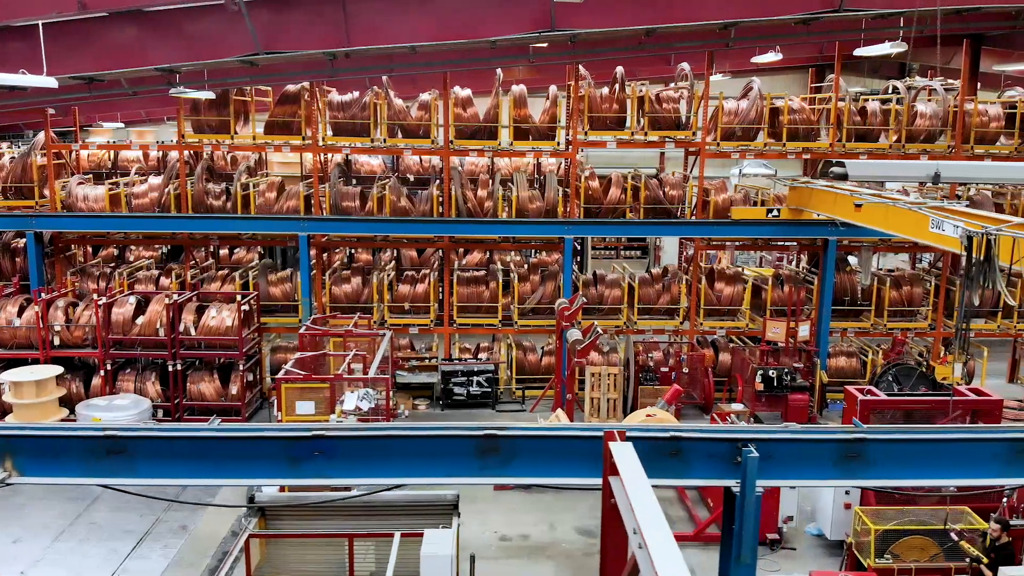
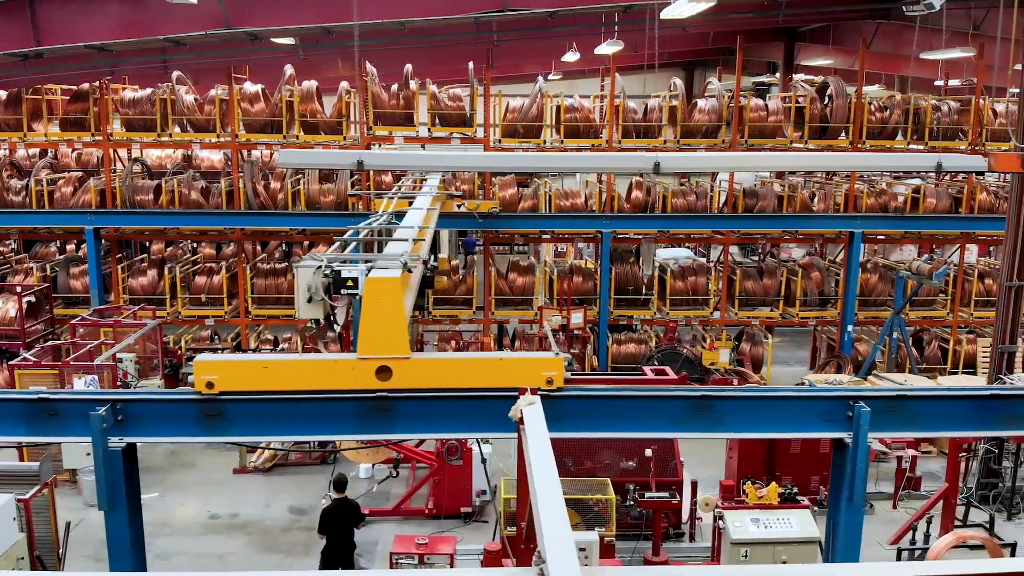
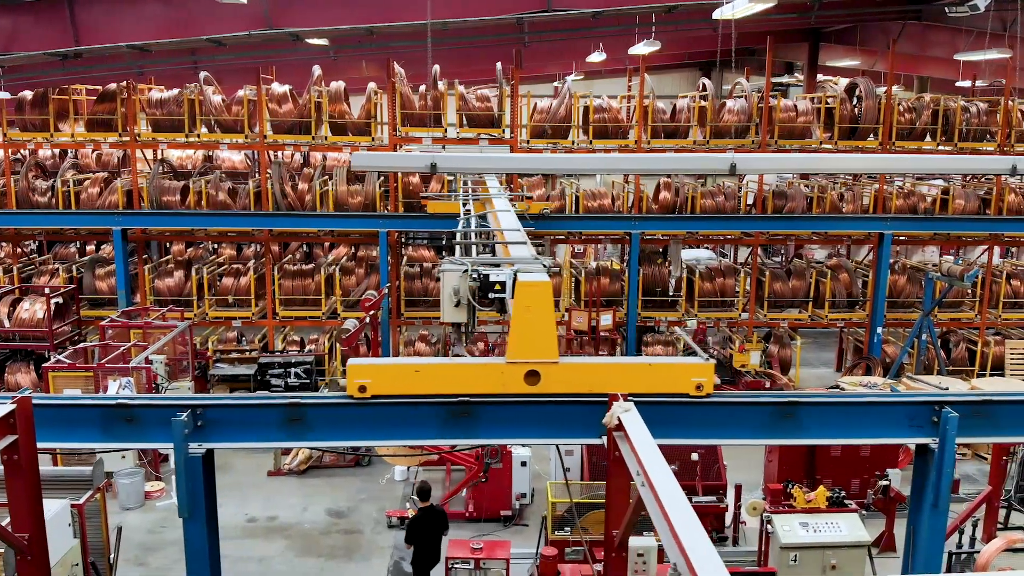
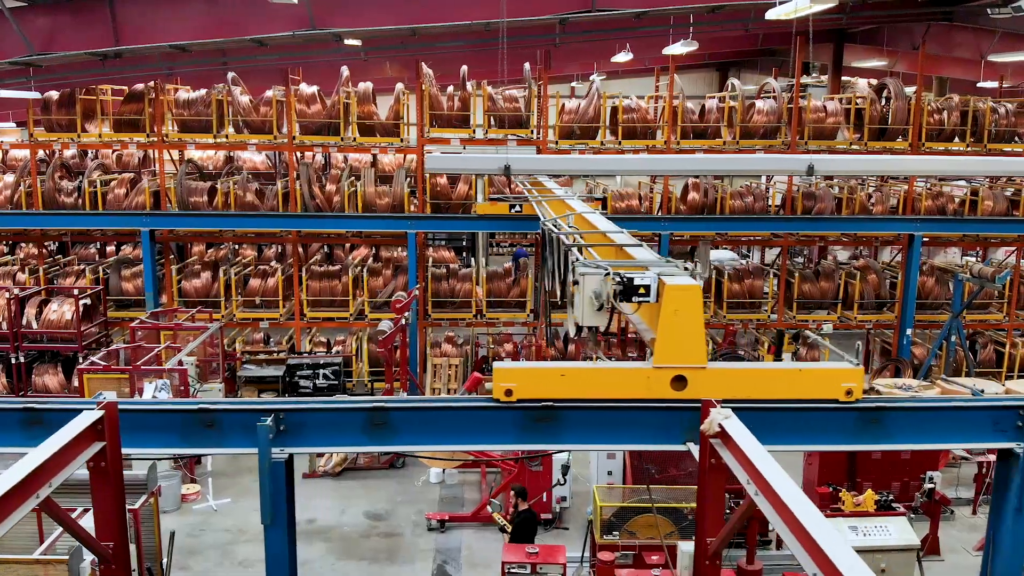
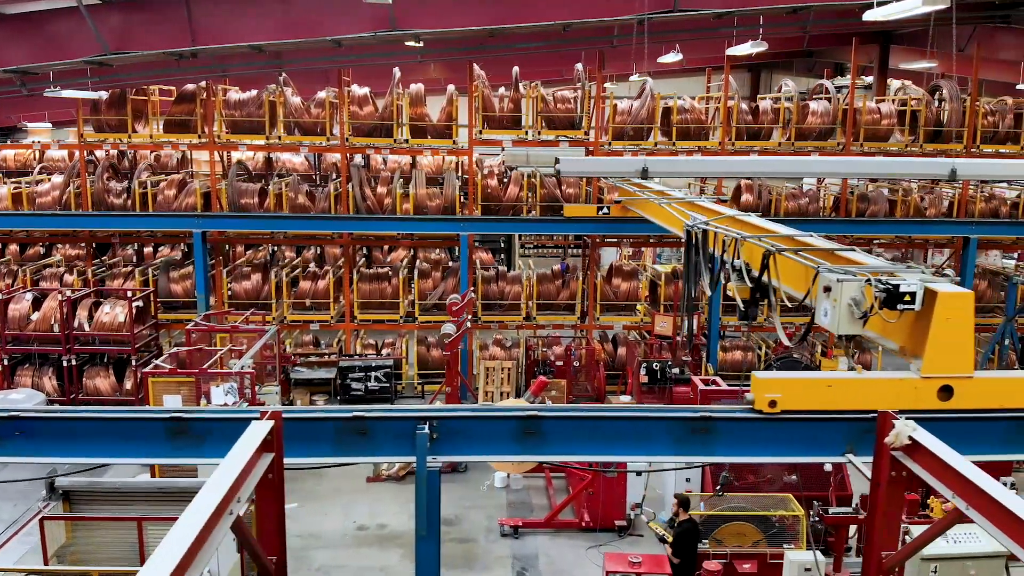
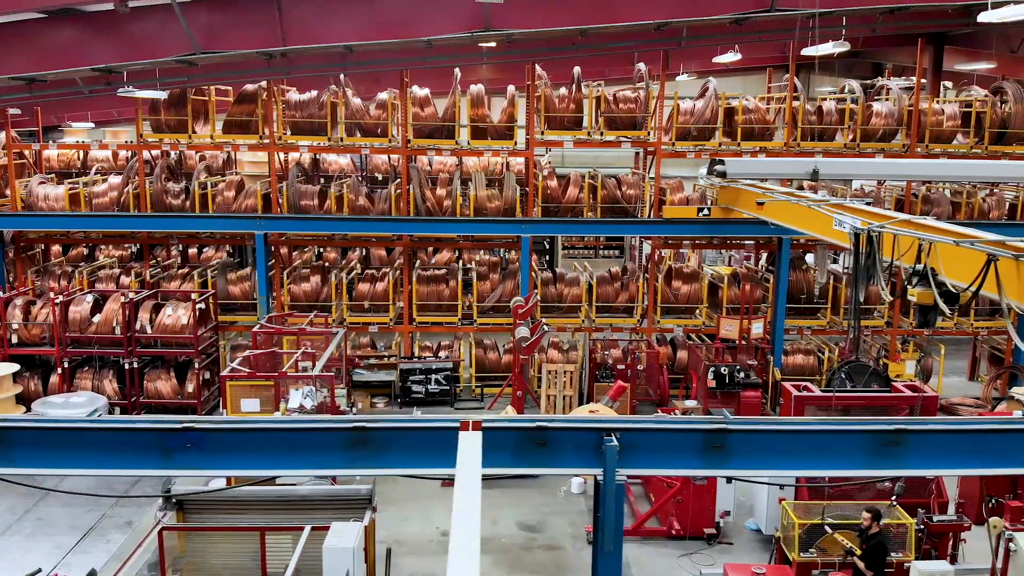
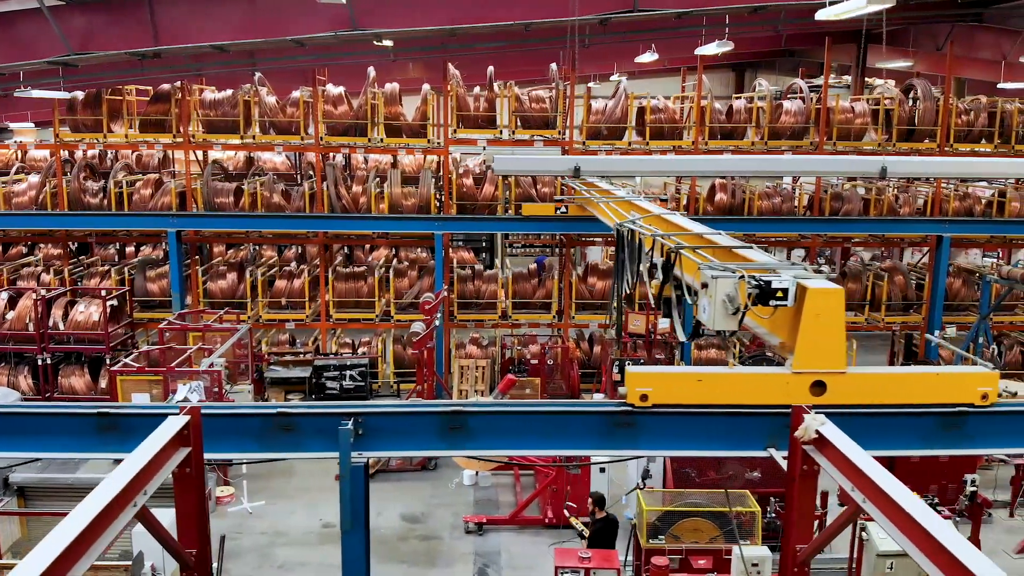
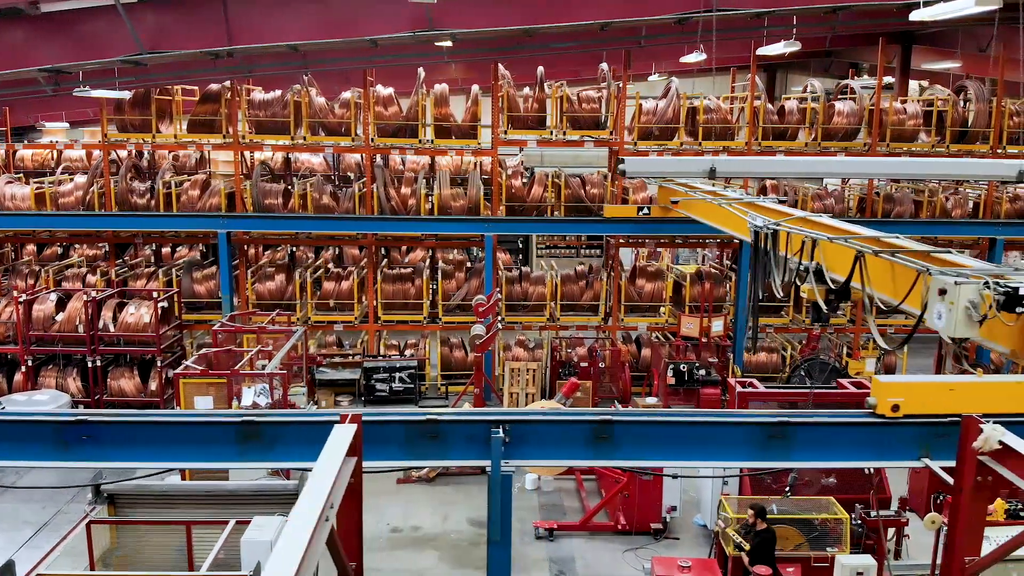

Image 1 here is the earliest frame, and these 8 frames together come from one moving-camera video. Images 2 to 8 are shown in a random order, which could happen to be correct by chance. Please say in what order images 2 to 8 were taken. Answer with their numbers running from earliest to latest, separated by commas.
6, 8, 5, 7, 4, 3, 2
